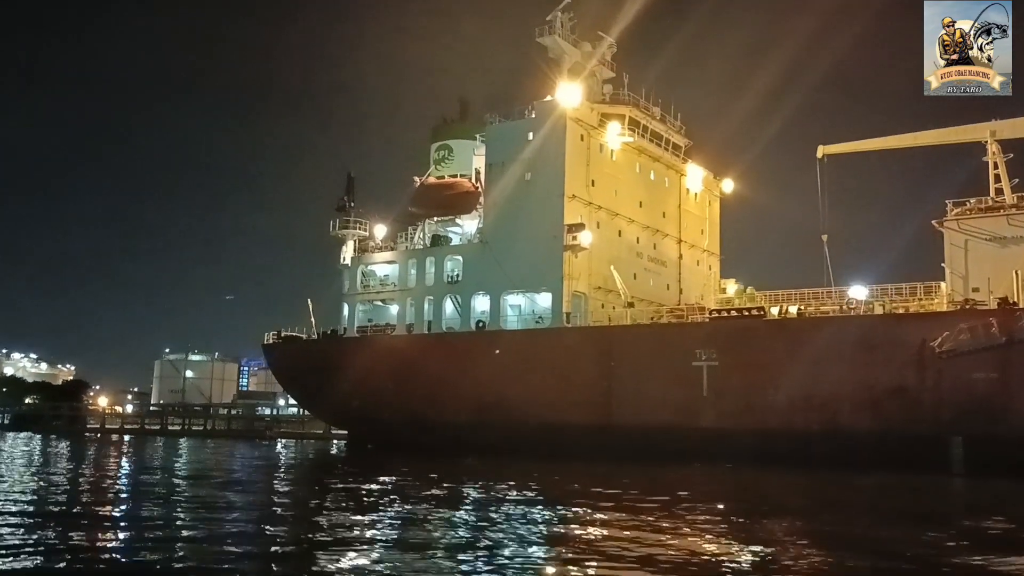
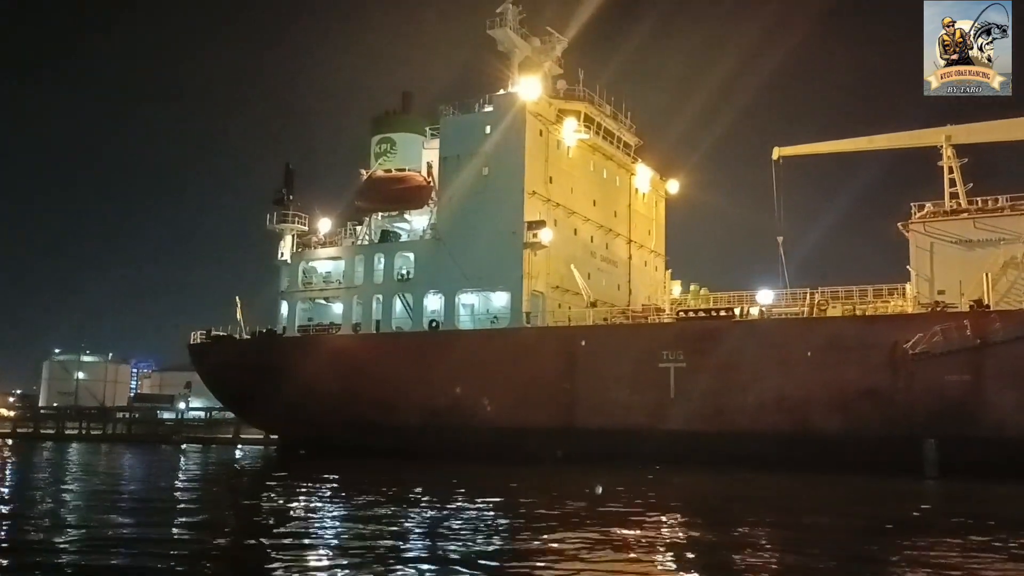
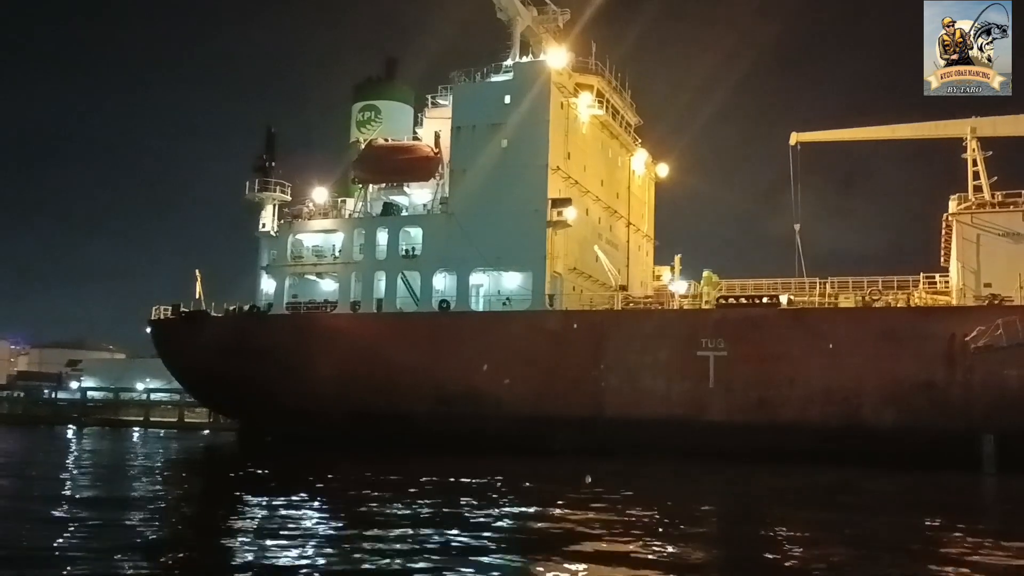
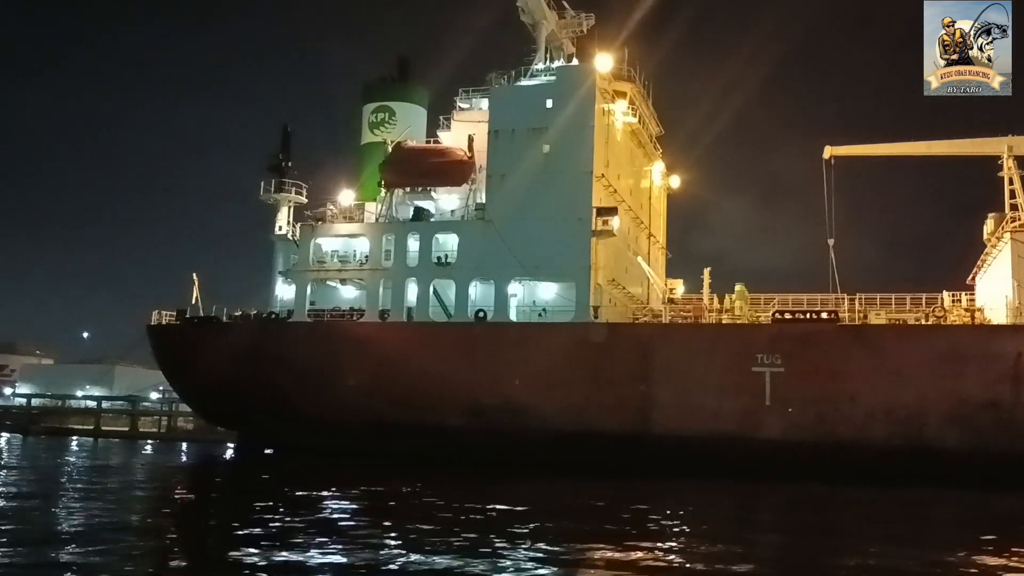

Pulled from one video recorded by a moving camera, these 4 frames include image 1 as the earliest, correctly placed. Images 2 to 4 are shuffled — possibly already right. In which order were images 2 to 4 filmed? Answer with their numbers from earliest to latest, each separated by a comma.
2, 3, 4
